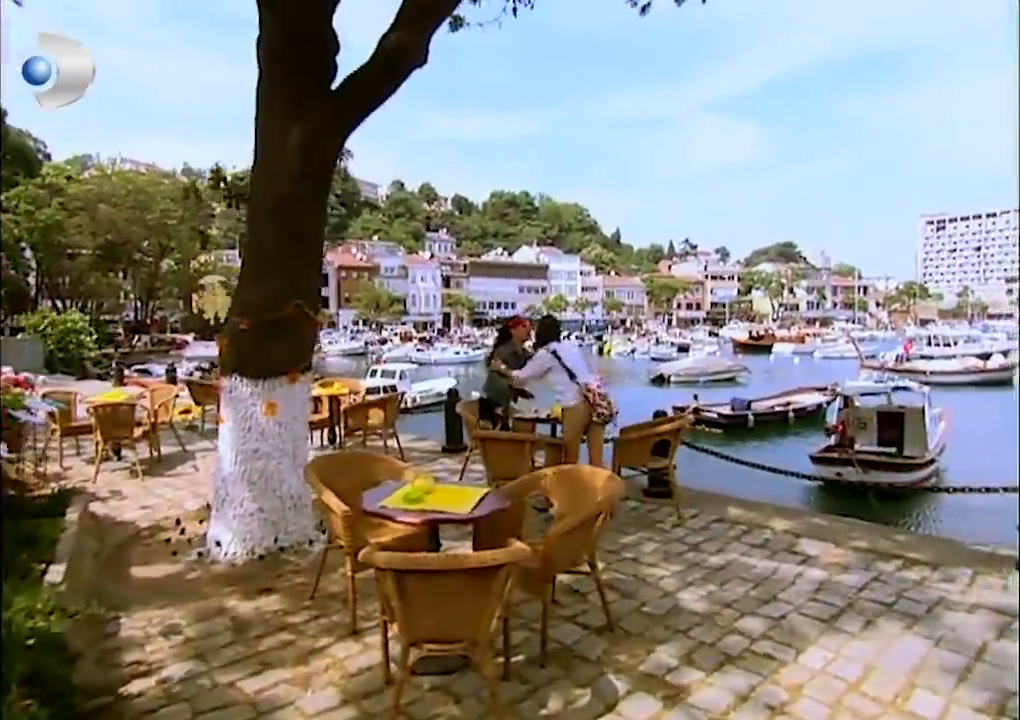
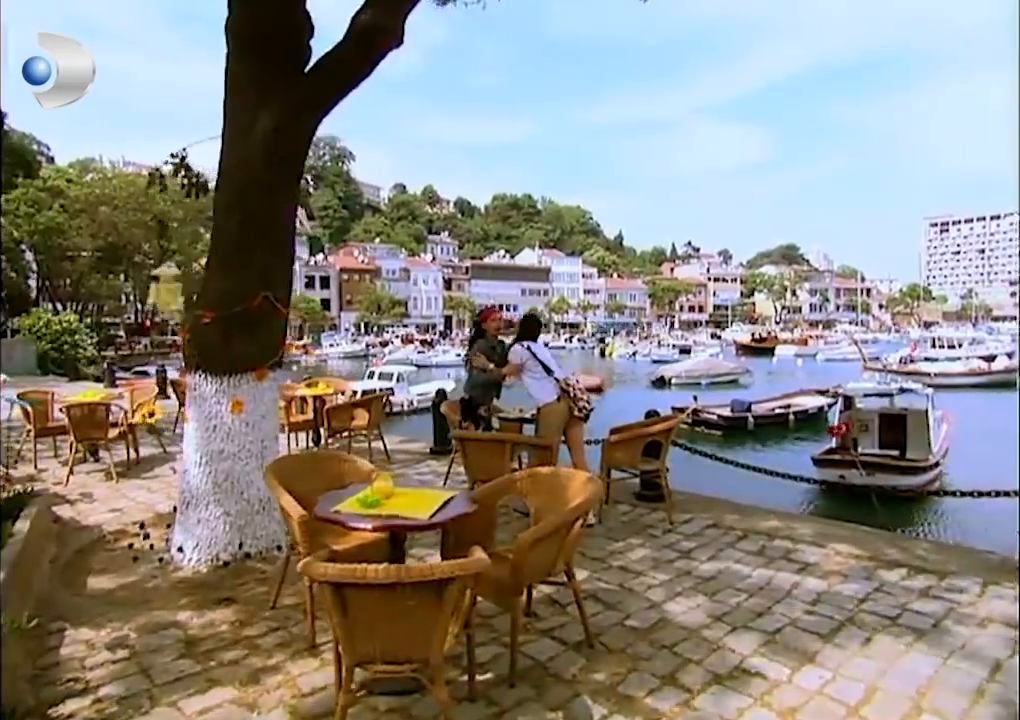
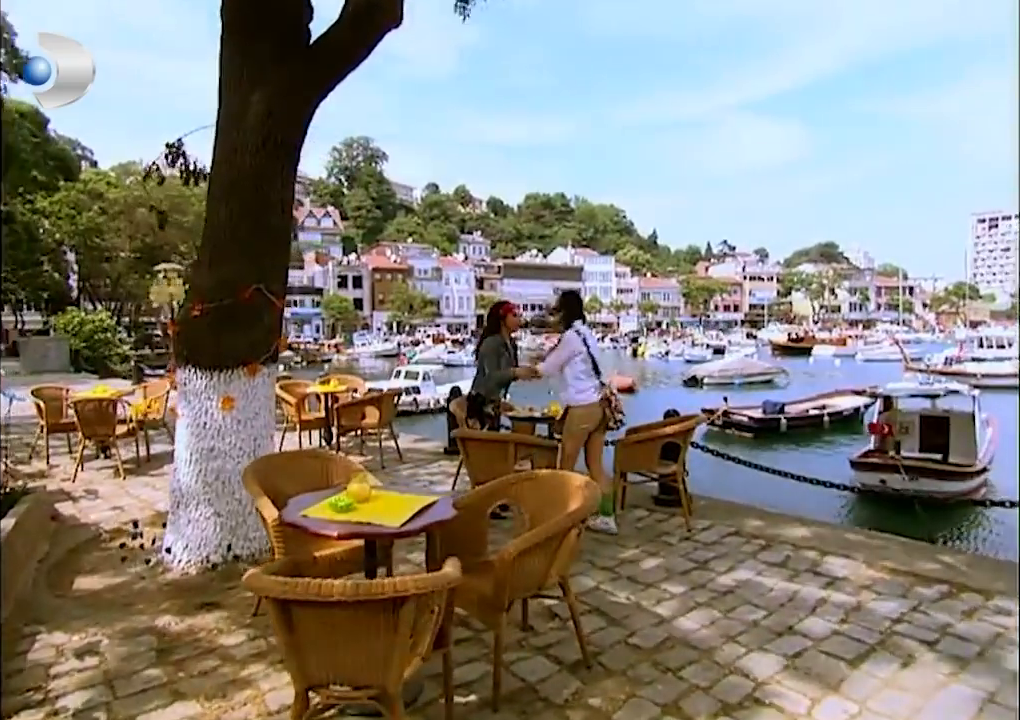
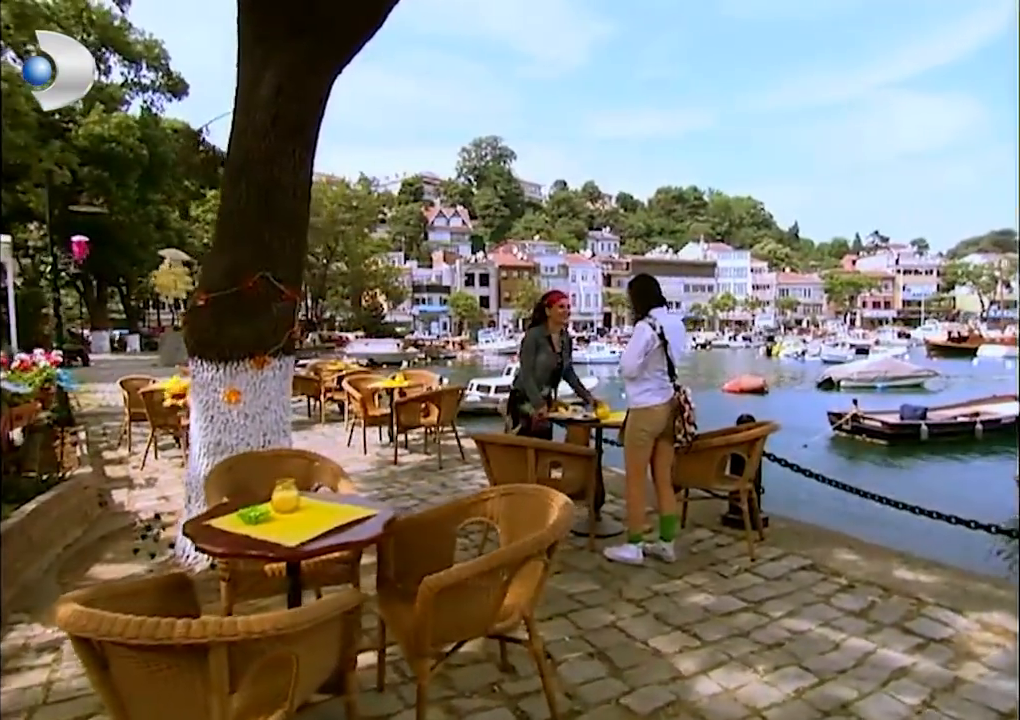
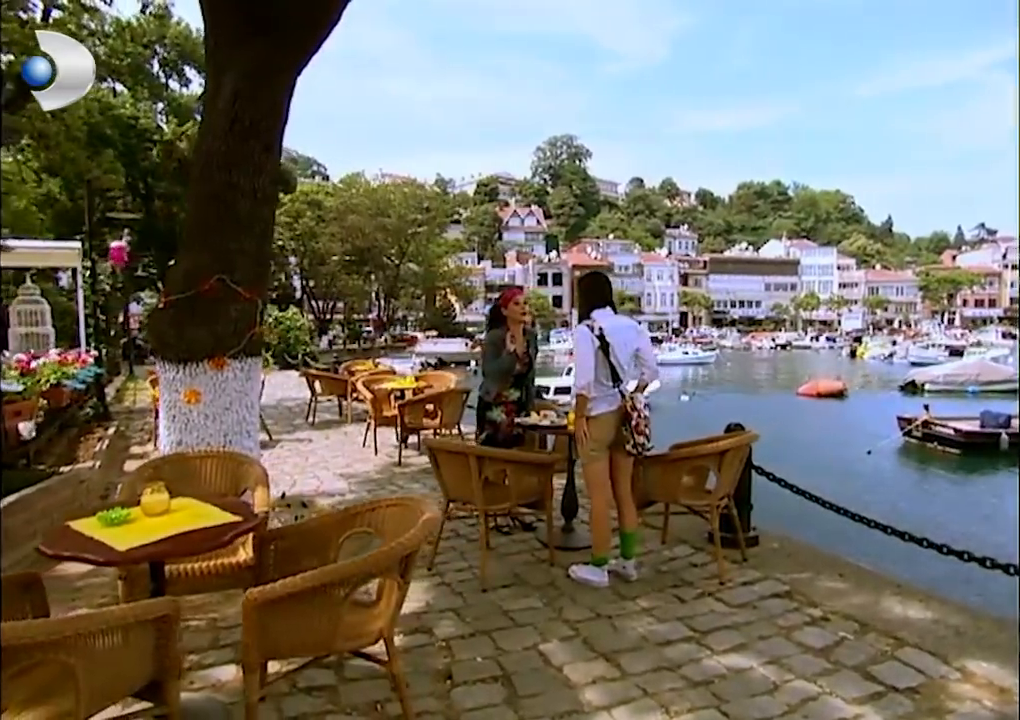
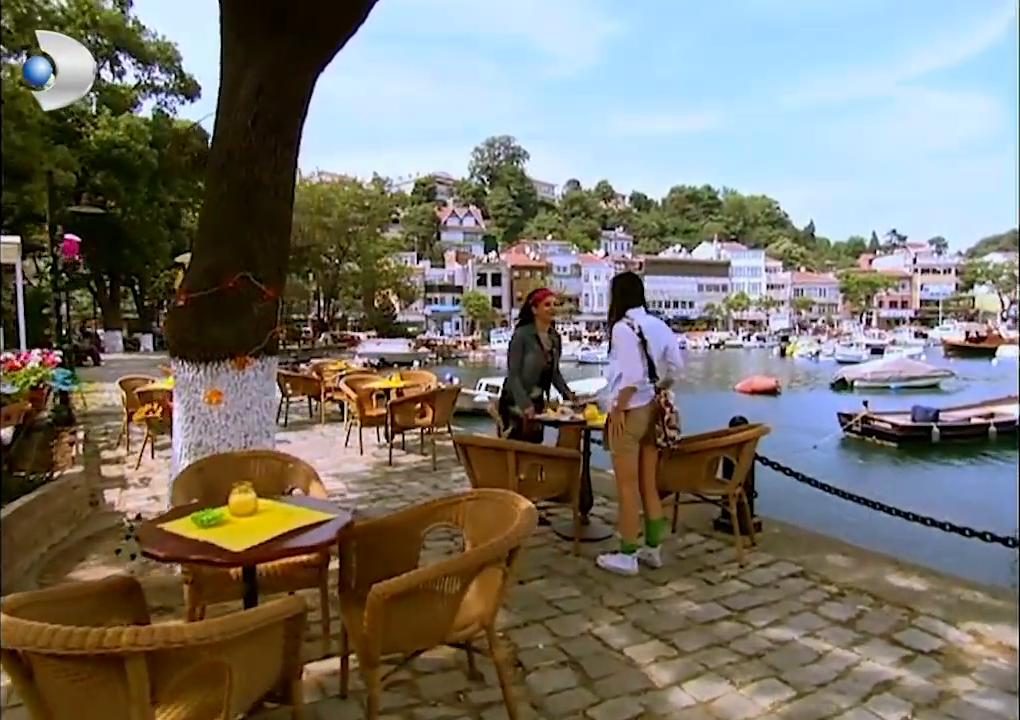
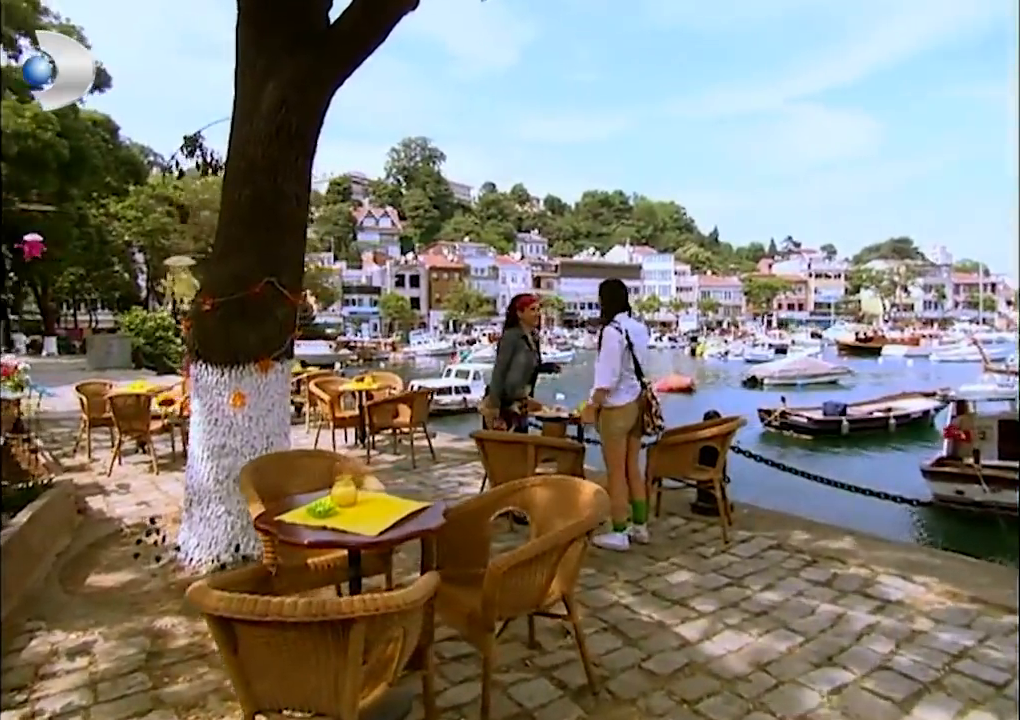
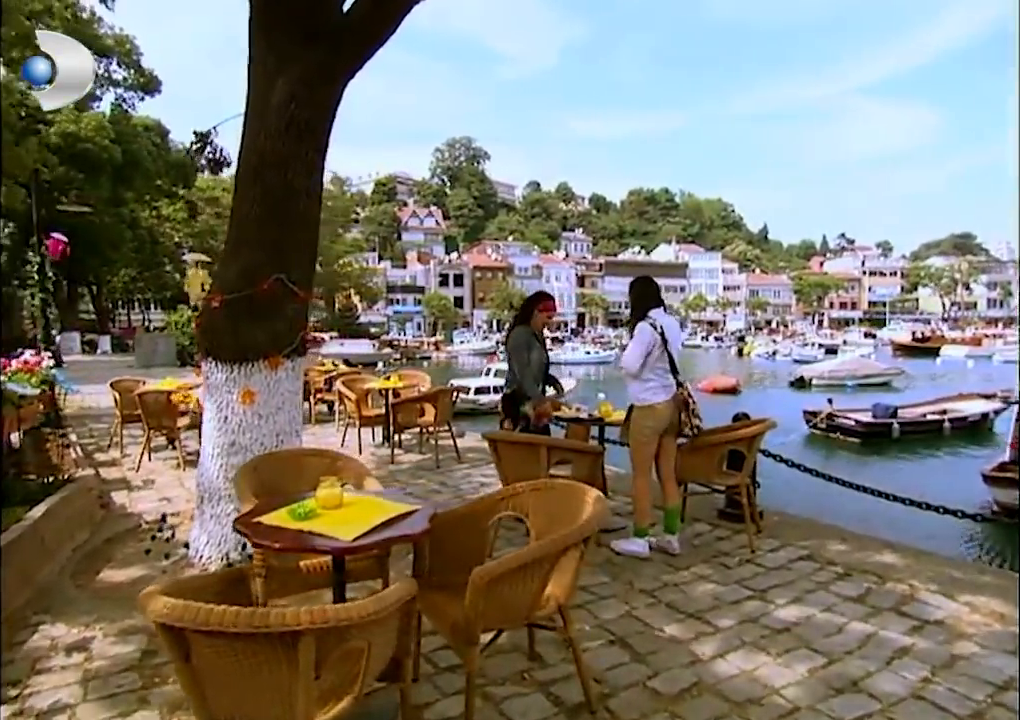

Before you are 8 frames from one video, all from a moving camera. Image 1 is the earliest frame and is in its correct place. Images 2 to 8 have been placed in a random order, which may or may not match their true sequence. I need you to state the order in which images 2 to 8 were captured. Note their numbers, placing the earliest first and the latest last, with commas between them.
2, 3, 7, 8, 4, 6, 5
